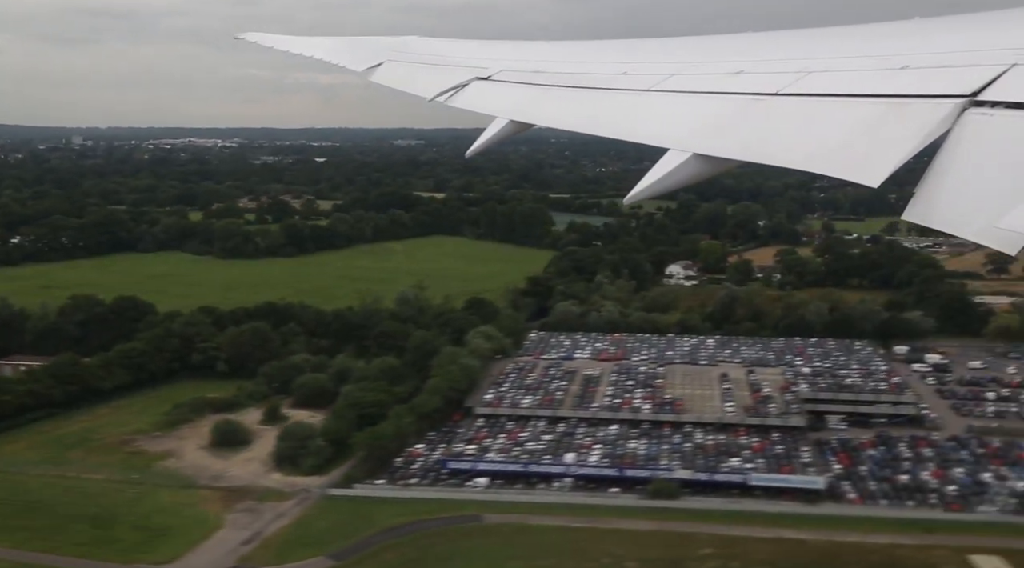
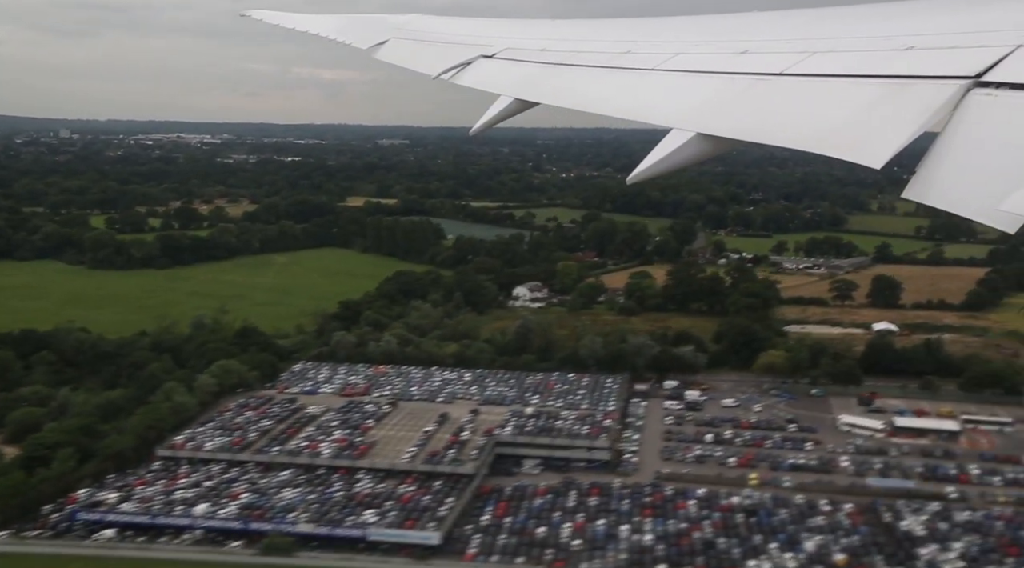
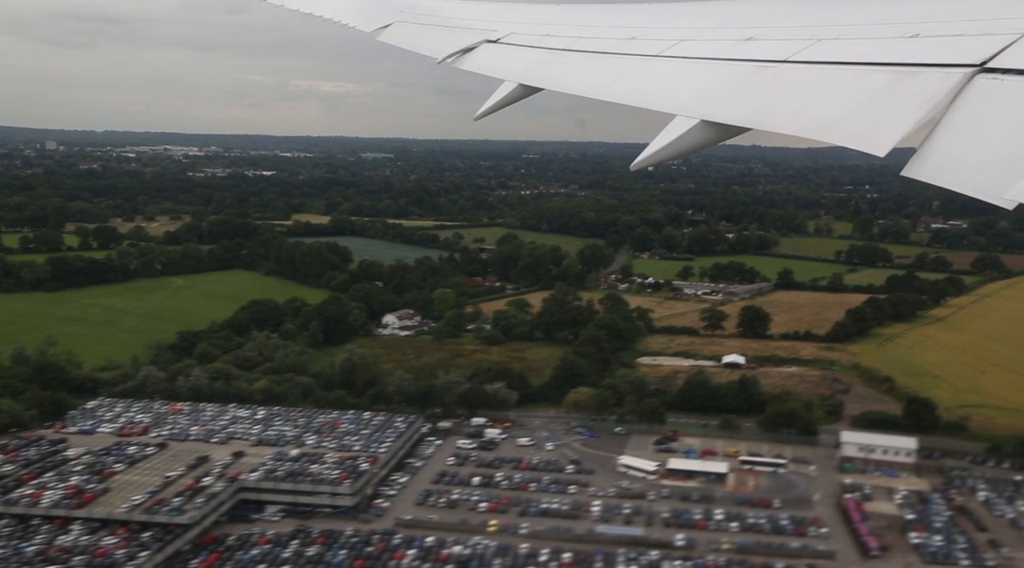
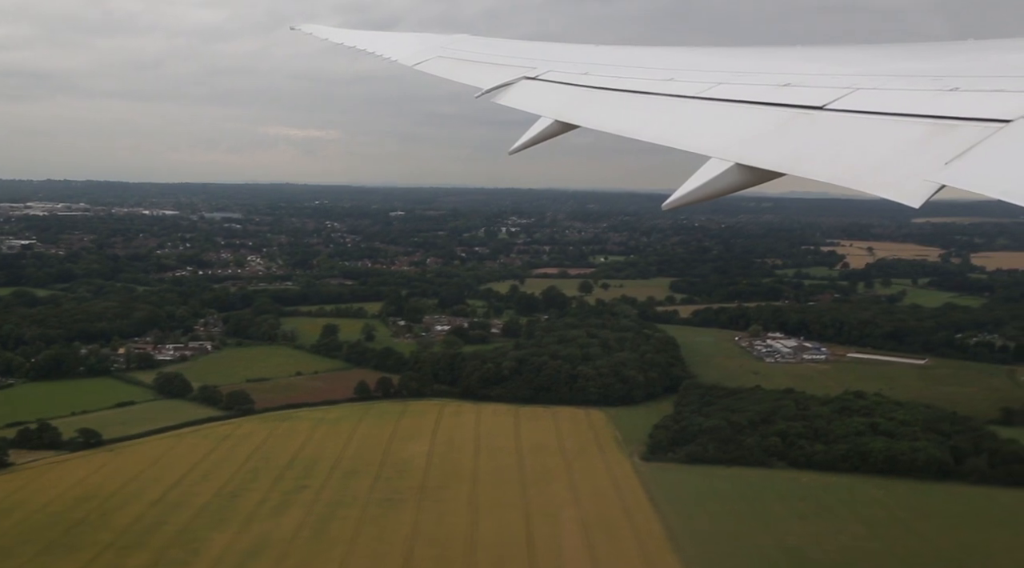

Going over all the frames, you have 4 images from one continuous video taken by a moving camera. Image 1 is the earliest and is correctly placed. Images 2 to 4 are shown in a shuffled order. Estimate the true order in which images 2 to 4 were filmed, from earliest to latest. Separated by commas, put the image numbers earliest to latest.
2, 3, 4
